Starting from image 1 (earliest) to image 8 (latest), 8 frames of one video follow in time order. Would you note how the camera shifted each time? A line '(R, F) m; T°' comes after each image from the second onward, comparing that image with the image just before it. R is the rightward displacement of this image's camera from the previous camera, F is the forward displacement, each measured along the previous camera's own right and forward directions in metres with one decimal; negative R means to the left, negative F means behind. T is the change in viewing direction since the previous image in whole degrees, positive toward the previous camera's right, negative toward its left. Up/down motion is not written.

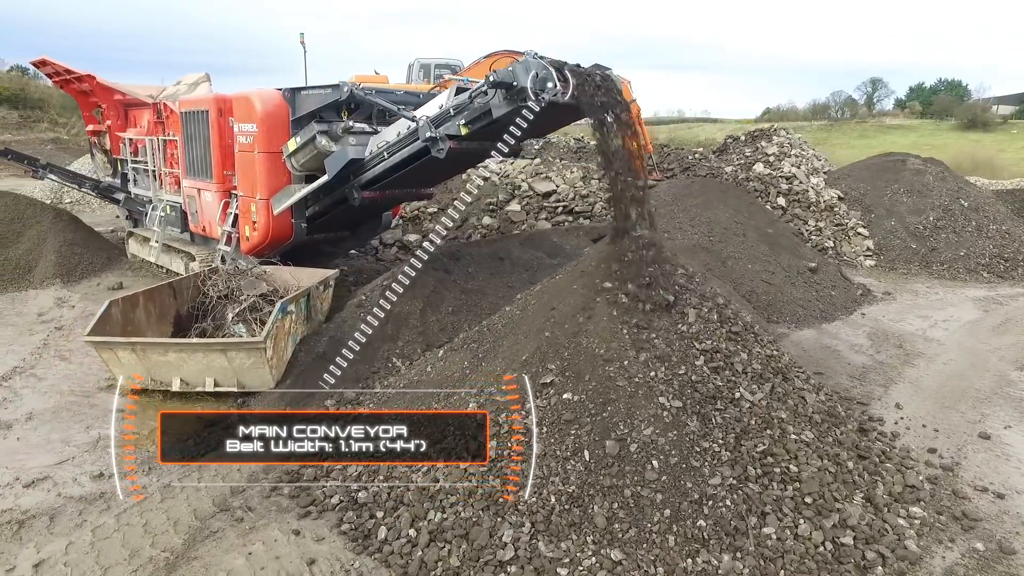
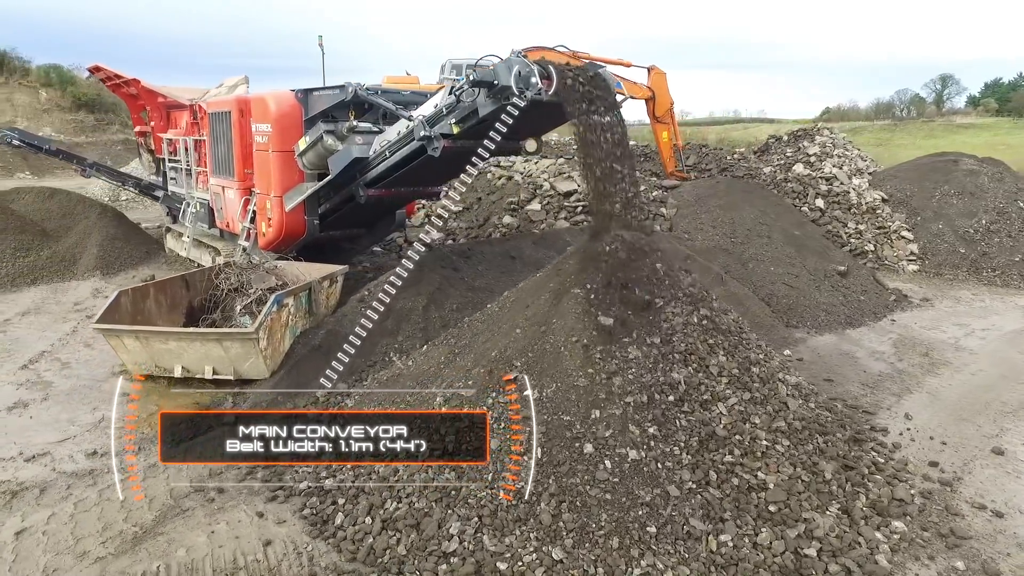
(+0.4, 0.0) m; -5°
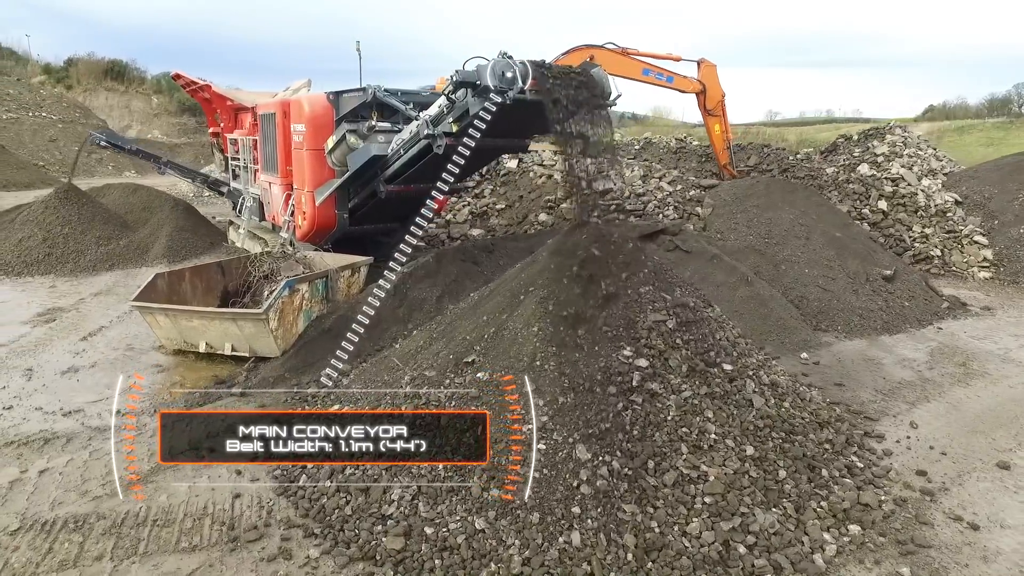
(+0.7, -0.1) m; -7°
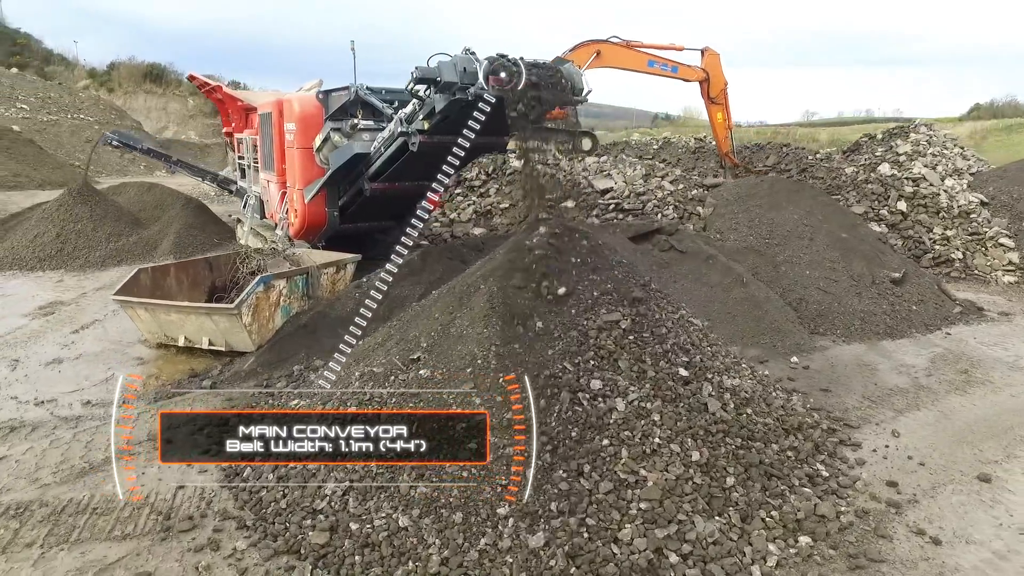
(+0.5, +0.1) m; -3°
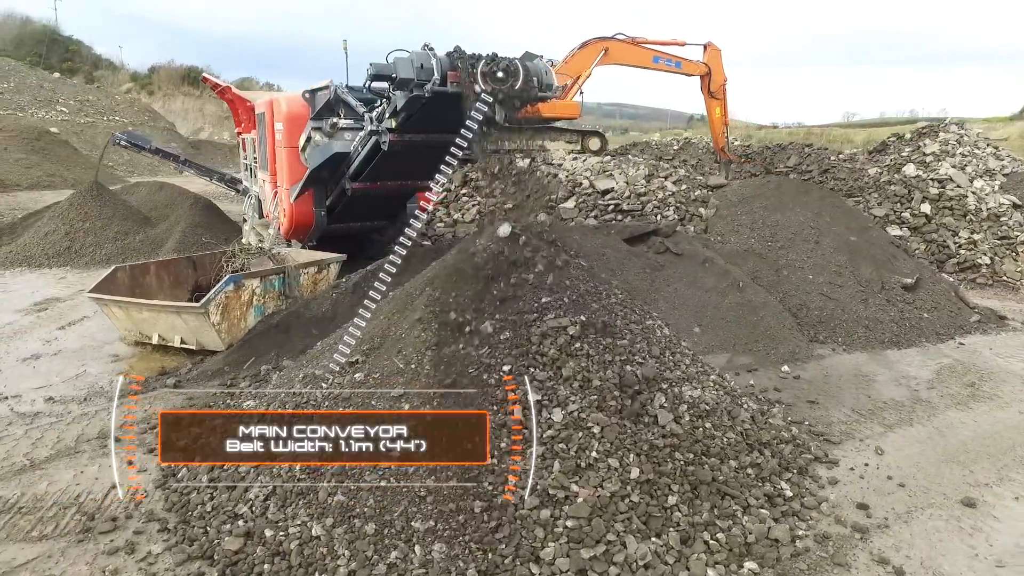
(+0.5, +0.2) m; -3°
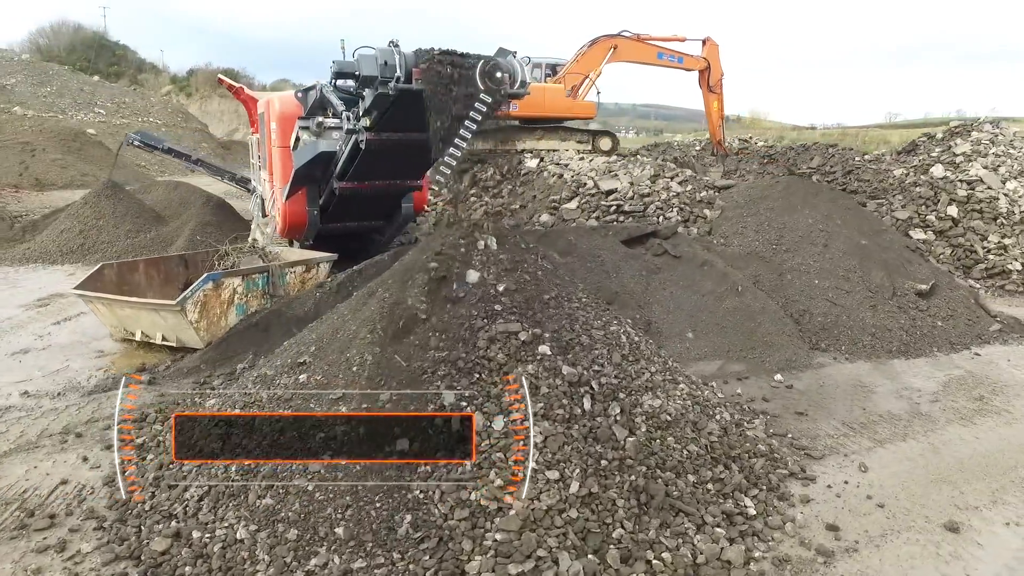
(+0.4, +0.1) m; -3°
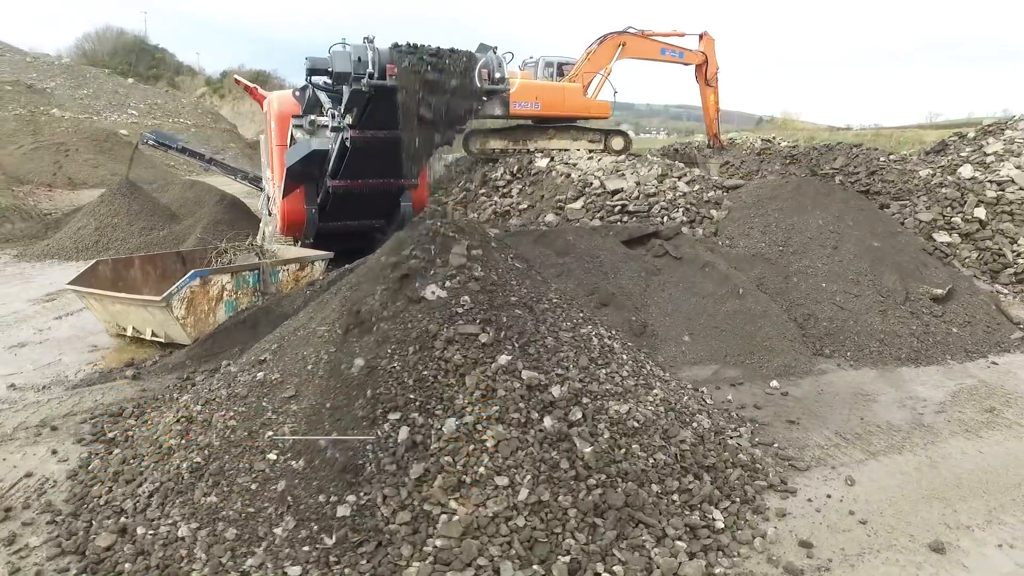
(+0.3, +0.1) m; -3°
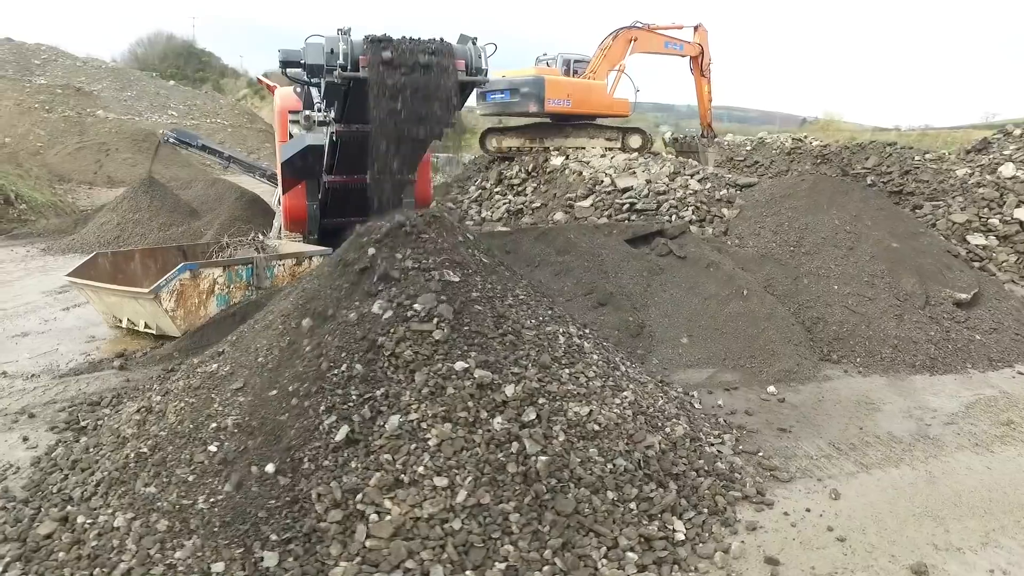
(+0.4, +0.1) m; -3°
